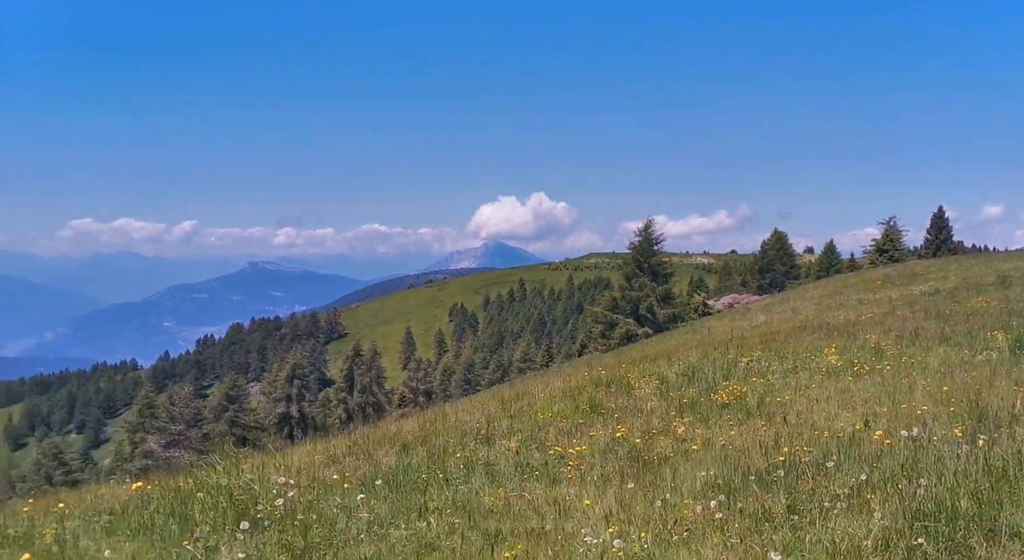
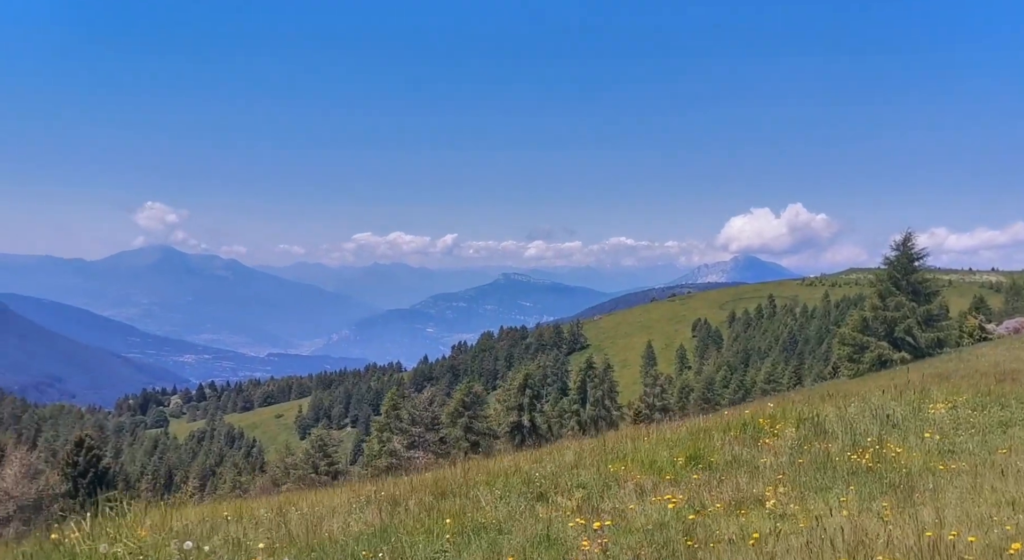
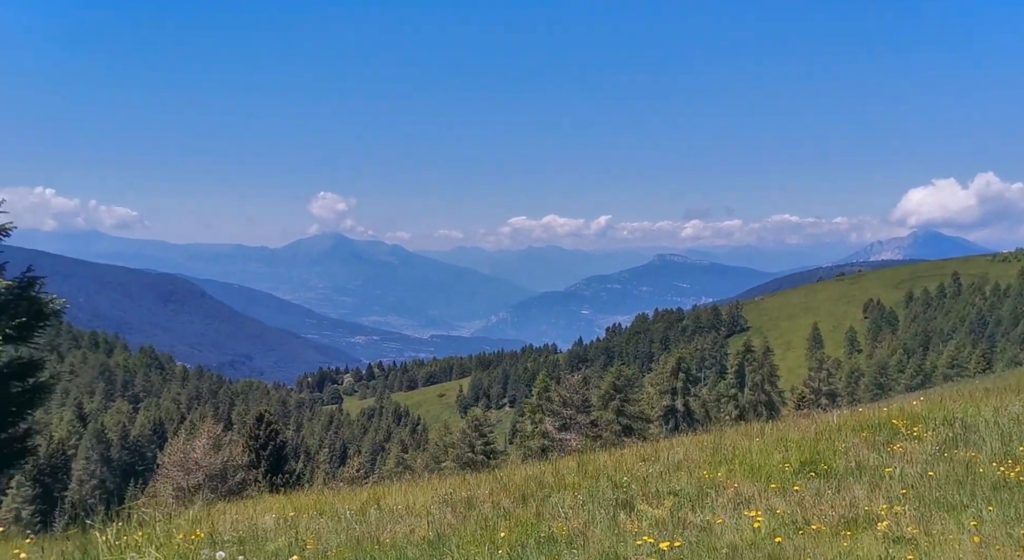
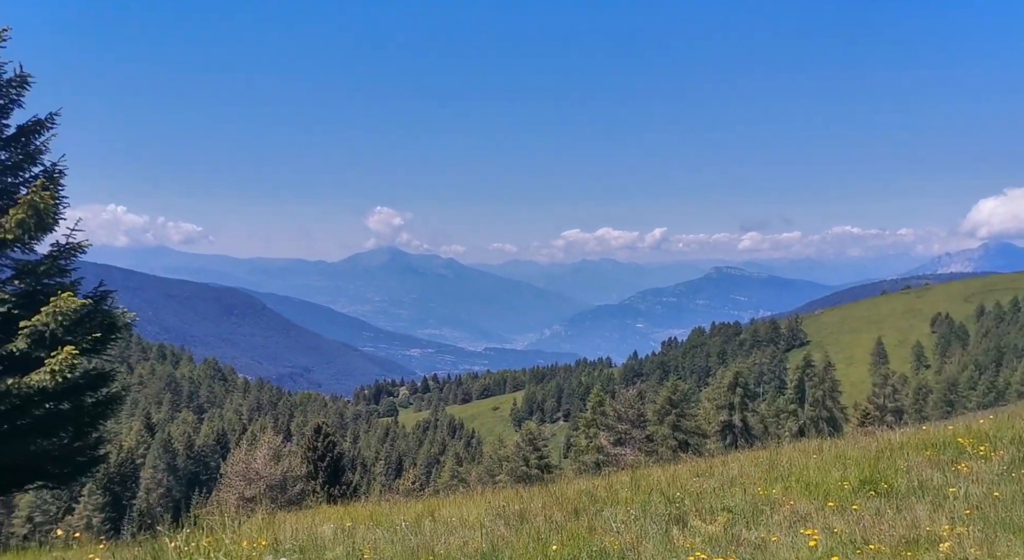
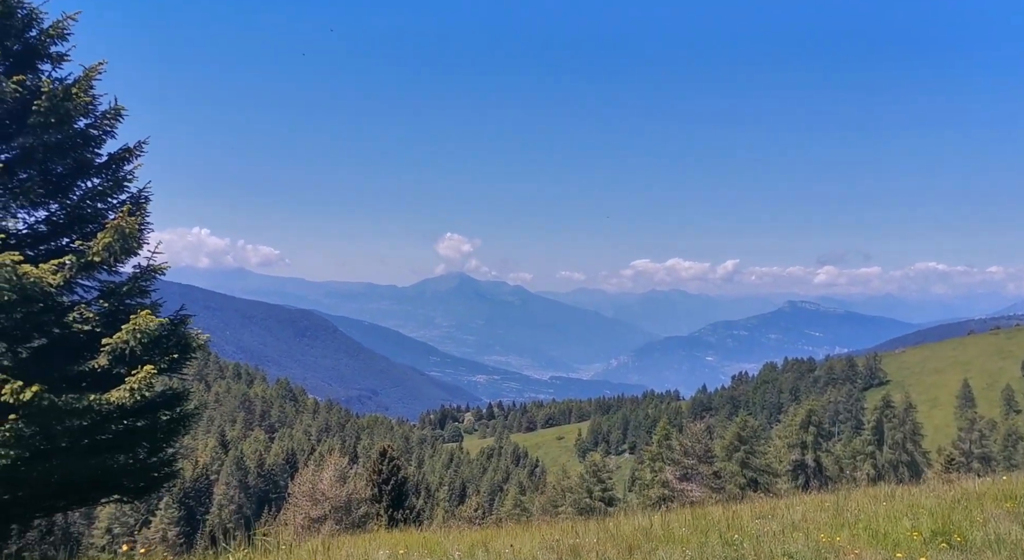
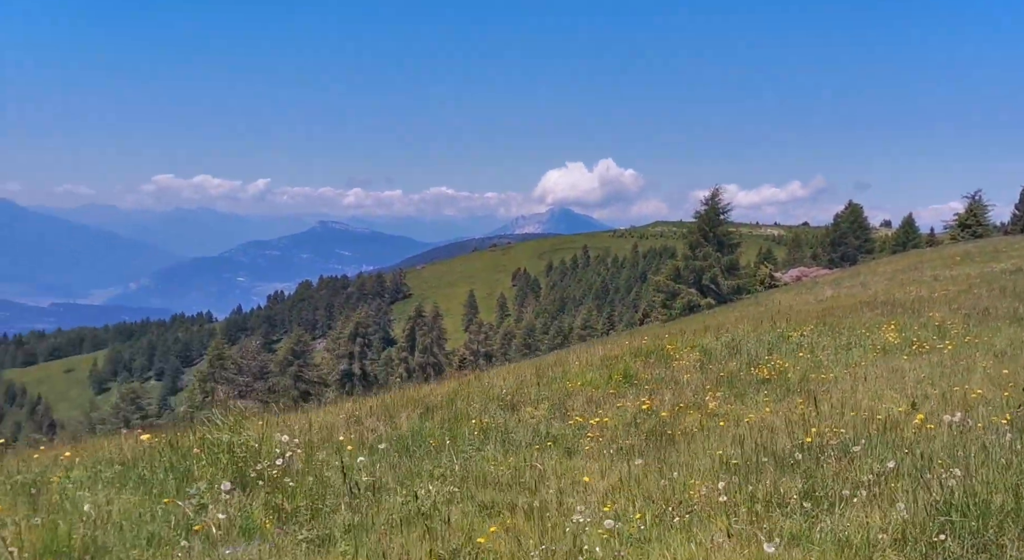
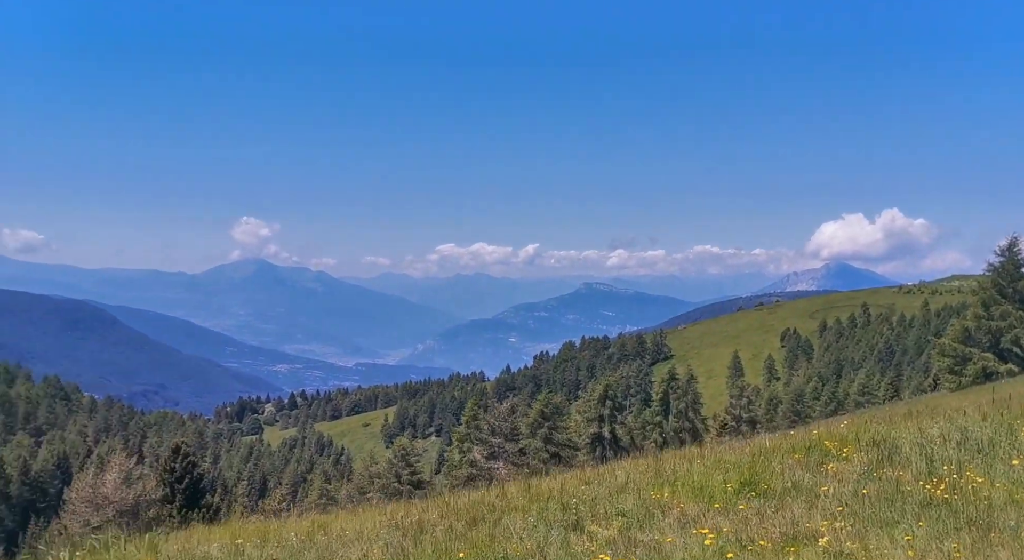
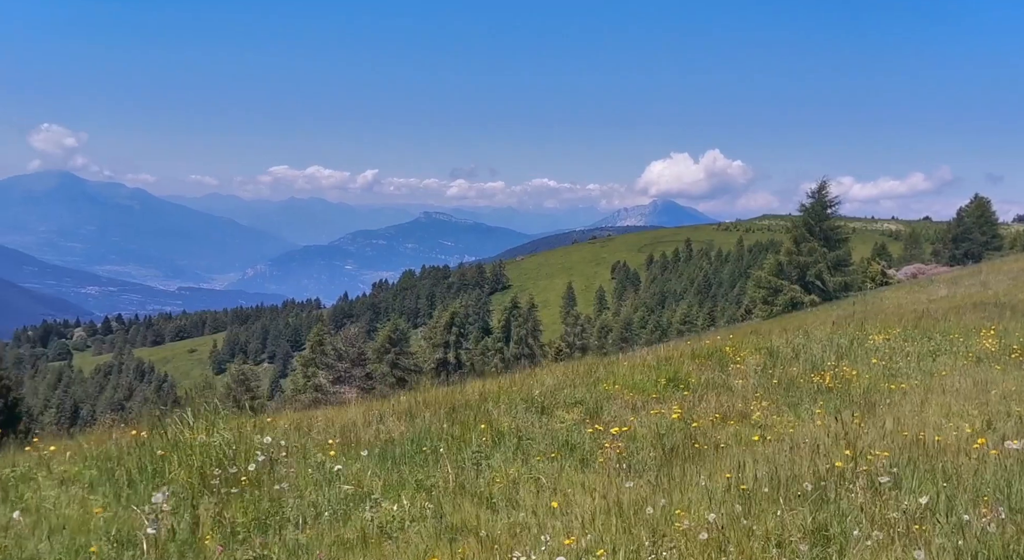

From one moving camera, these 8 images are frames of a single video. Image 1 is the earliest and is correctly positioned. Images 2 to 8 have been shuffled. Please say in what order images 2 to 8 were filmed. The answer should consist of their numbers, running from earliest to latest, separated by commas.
6, 8, 2, 7, 3, 4, 5
